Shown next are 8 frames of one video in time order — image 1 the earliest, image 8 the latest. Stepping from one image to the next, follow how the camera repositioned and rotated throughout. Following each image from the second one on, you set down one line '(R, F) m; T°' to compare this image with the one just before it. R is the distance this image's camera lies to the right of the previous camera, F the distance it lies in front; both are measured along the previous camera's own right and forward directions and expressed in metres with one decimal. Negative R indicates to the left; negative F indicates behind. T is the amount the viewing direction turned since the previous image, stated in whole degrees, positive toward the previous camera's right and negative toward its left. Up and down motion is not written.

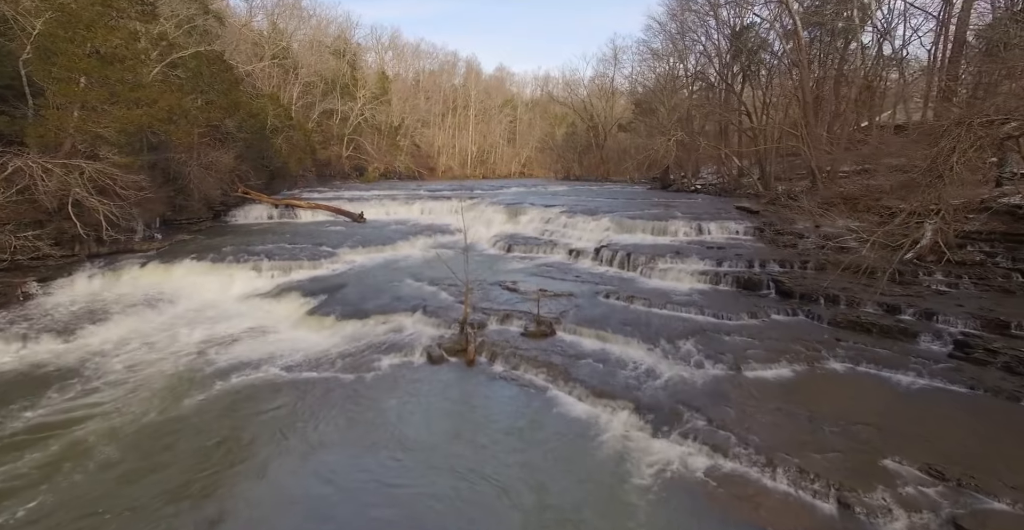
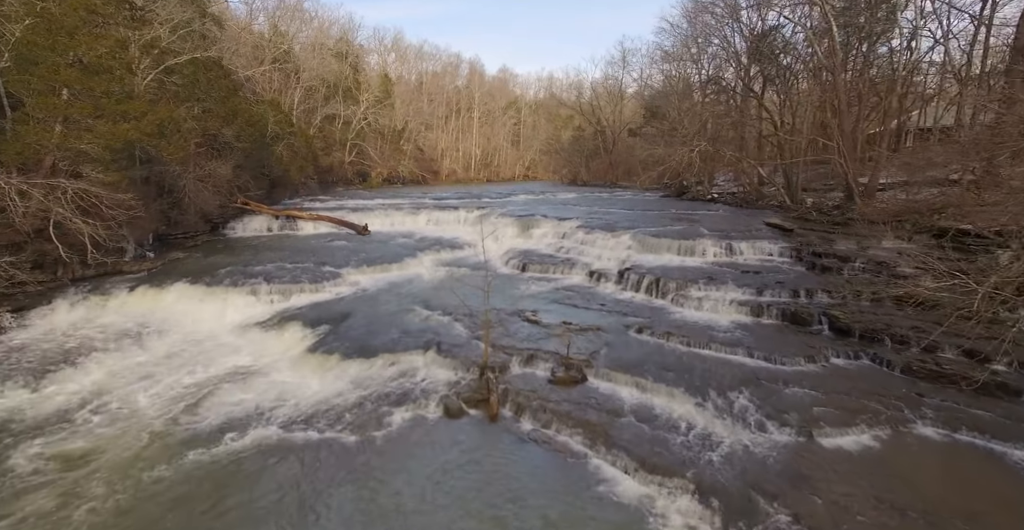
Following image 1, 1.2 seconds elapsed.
(-0.4, +0.9) m; 0°
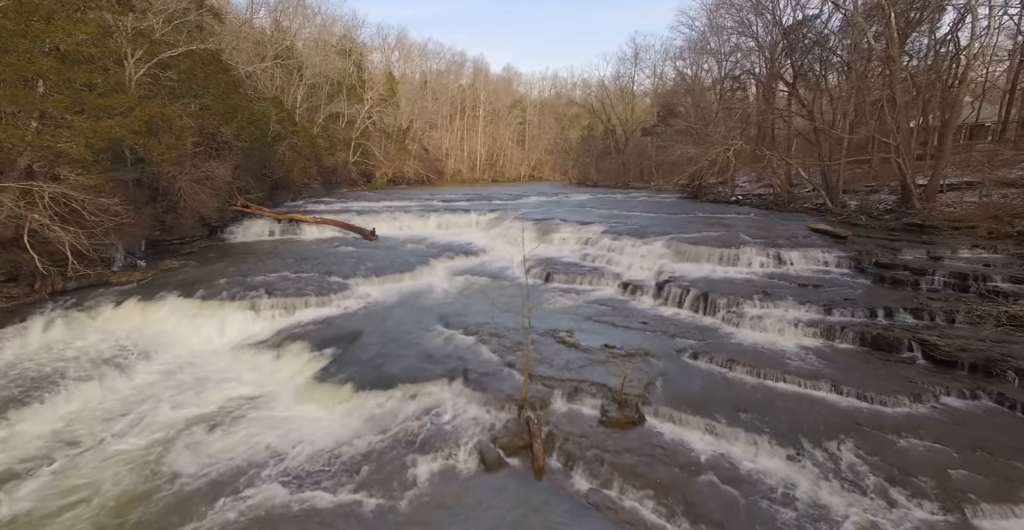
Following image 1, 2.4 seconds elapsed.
(-0.5, +1.2) m; 0°
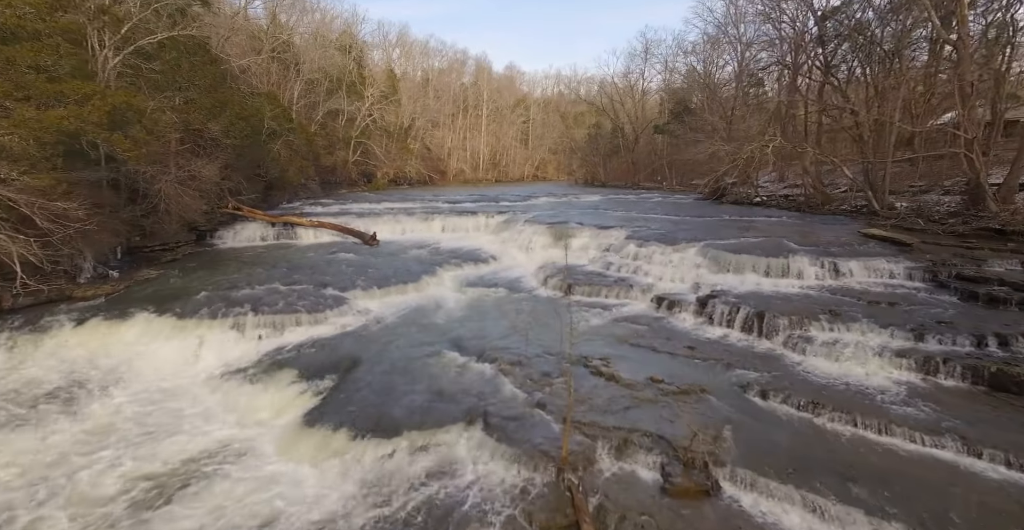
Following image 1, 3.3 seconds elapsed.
(-0.4, +1.4) m; 0°
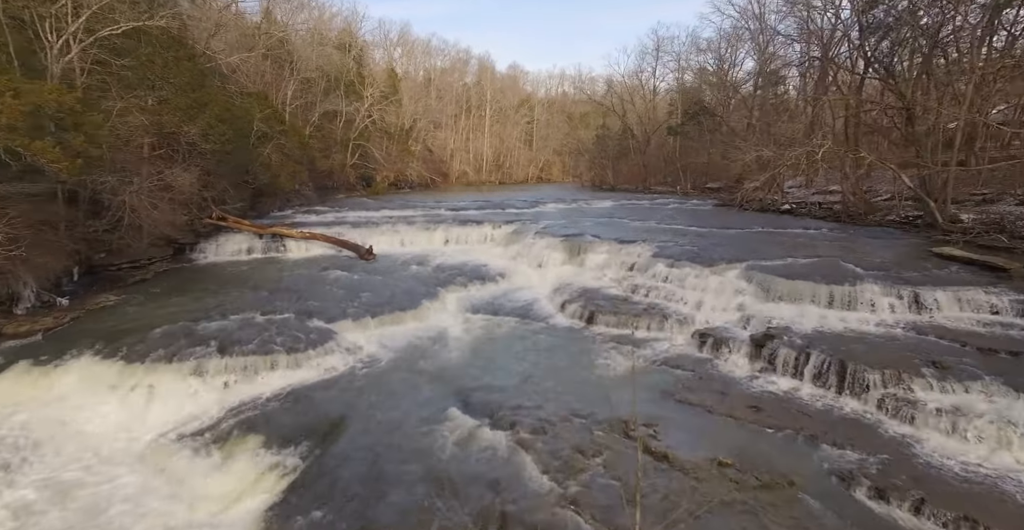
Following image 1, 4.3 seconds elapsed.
(-0.2, +1.7) m; 0°
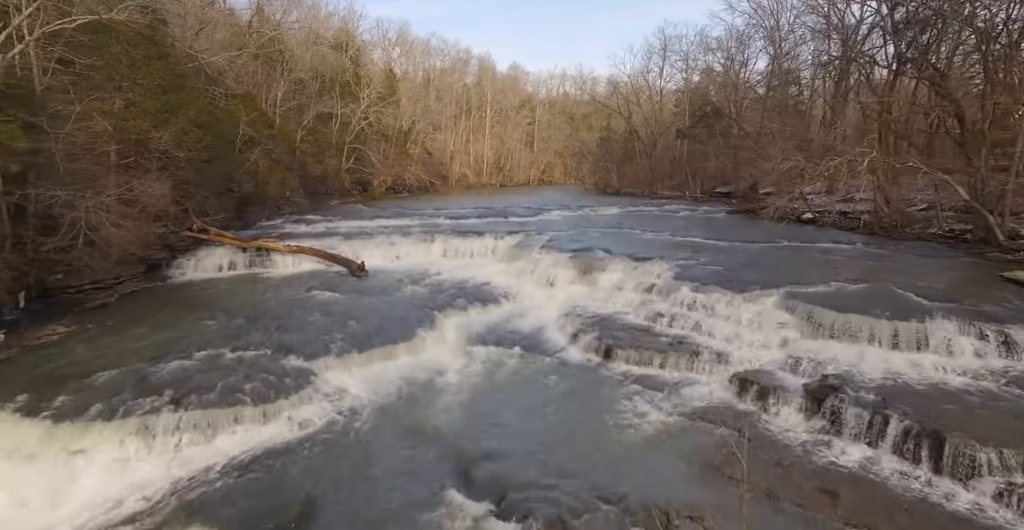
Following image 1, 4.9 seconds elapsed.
(-0.1, +1.4) m; 0°
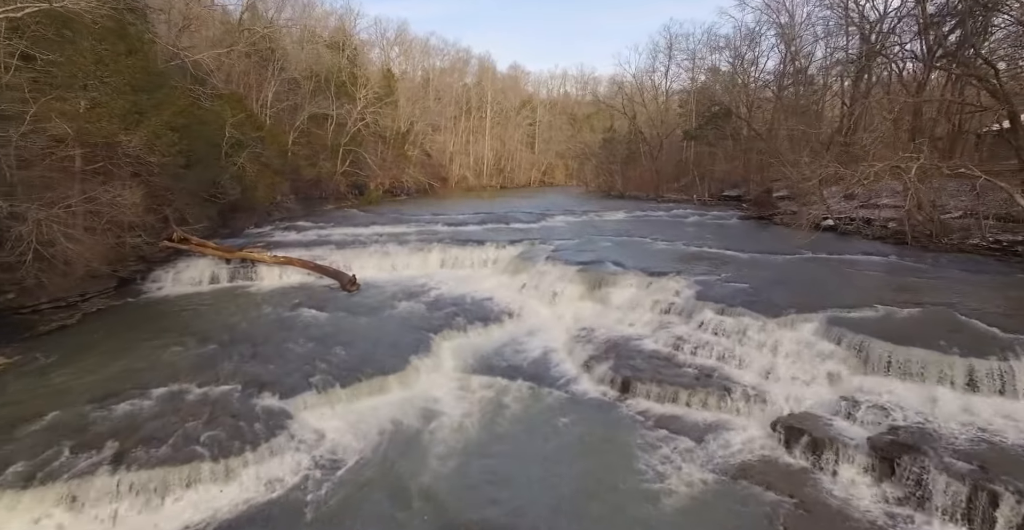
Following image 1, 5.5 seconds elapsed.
(-0.1, +1.1) m; 0°
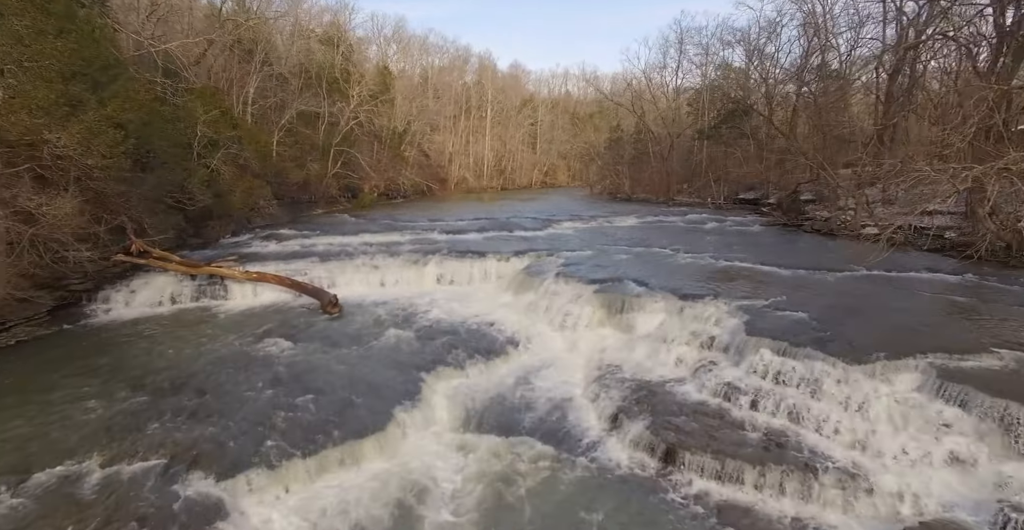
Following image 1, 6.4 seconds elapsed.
(-0.1, +2.0) m; 0°
